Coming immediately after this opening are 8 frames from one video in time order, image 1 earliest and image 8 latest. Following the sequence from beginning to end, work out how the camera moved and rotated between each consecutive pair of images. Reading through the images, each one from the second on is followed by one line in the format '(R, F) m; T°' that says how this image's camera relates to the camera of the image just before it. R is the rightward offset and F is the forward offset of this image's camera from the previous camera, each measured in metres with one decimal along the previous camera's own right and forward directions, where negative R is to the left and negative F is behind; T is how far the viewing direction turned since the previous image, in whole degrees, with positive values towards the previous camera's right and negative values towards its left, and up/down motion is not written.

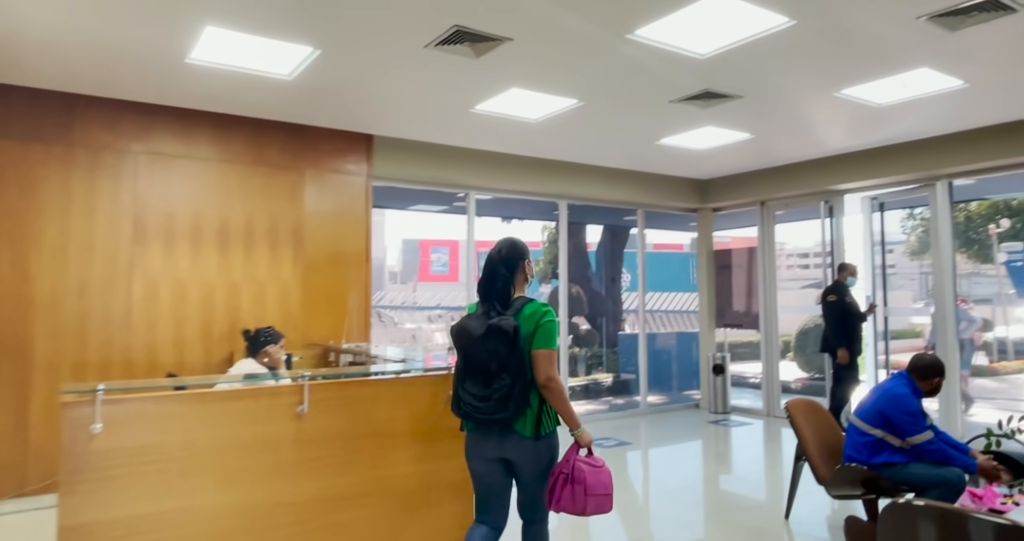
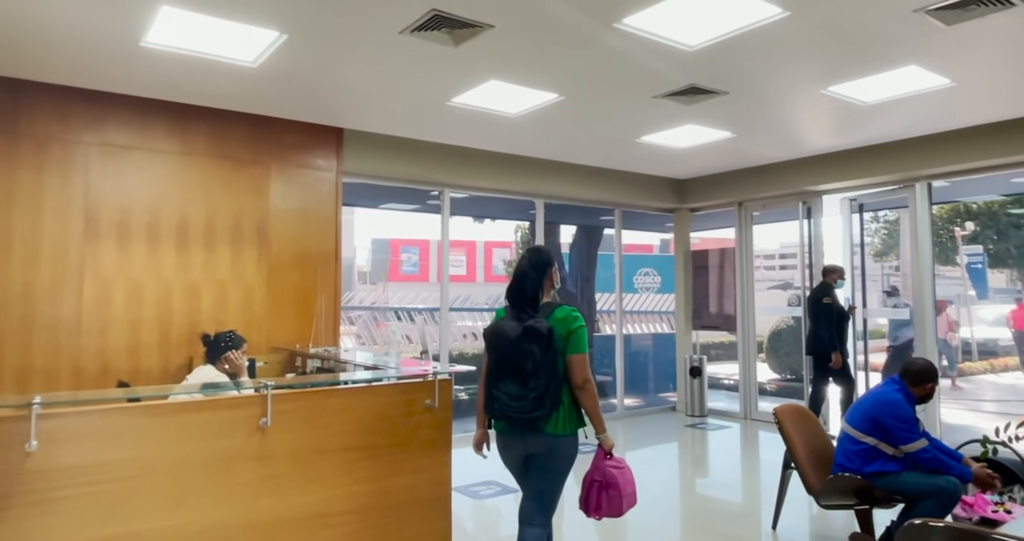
(0.0, +0.2) m; +2°
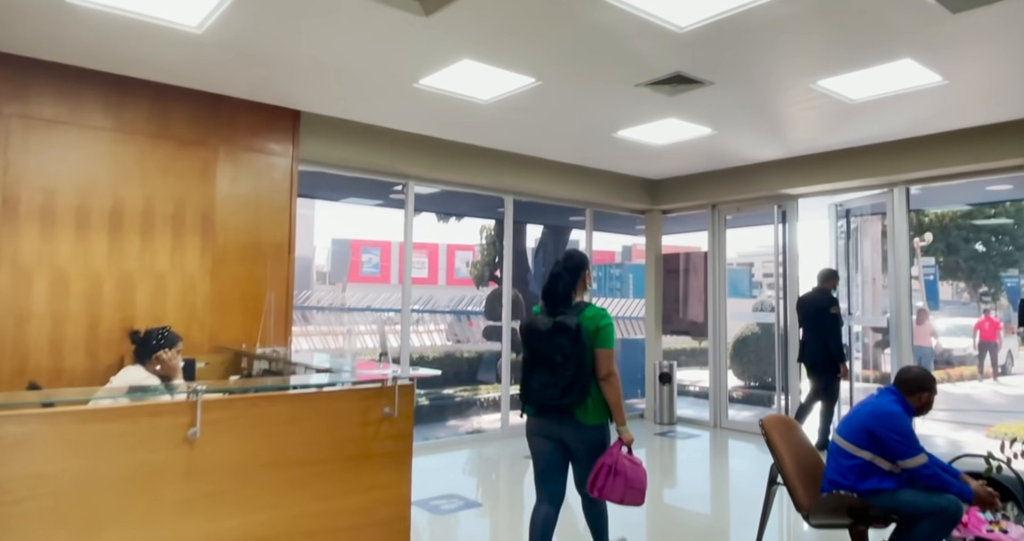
(0.0, +0.3) m; +3°
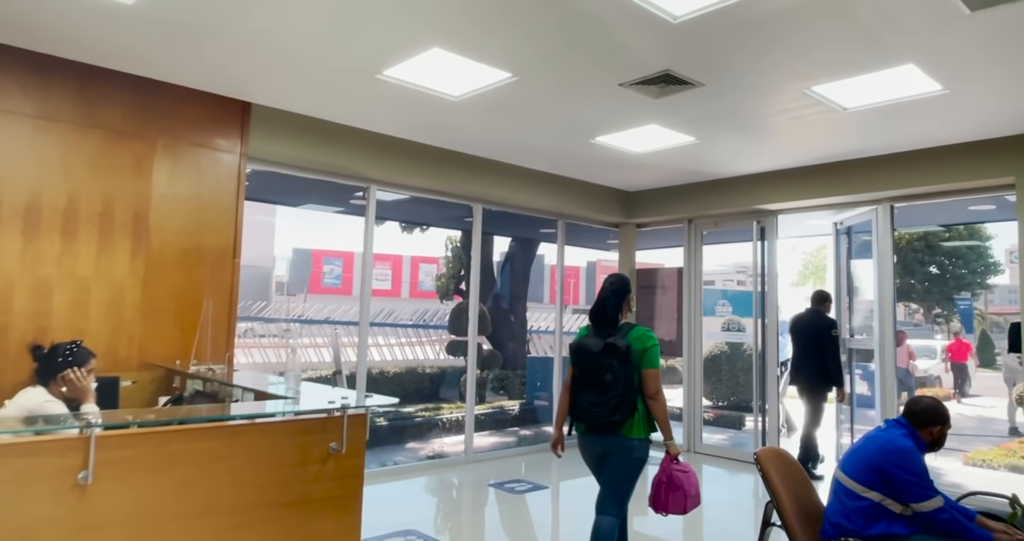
(0.0, +0.4) m; +3°
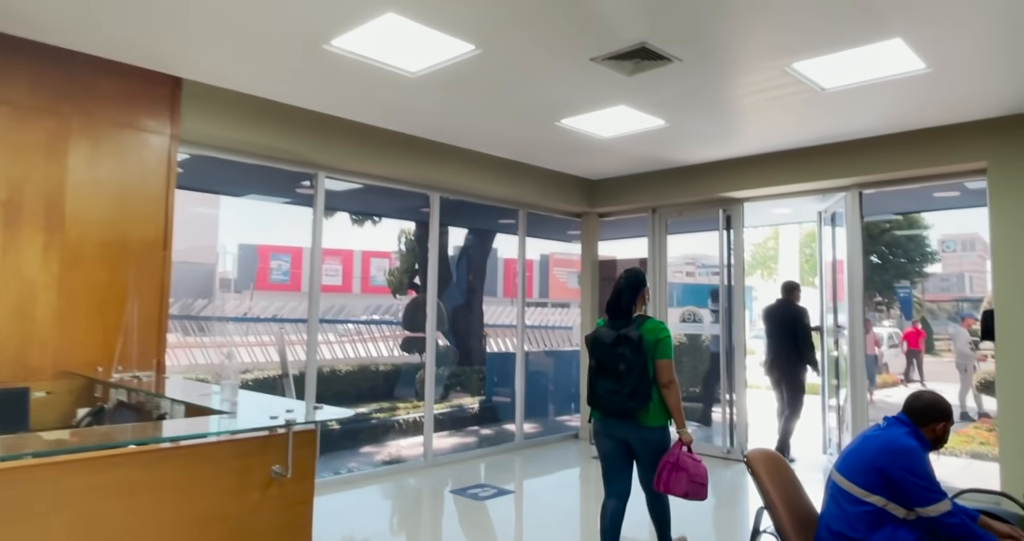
(-0.1, +0.3) m; +4°
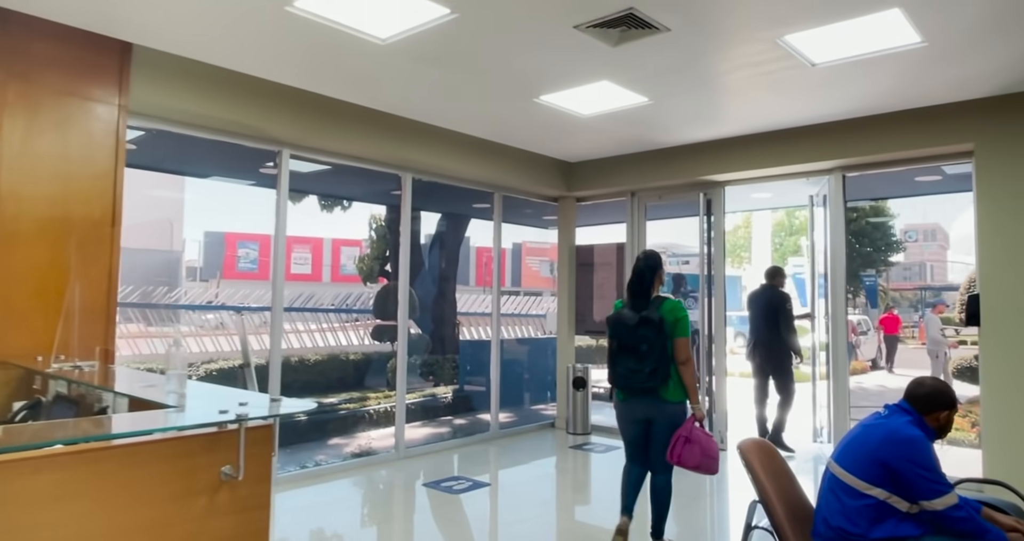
(0.0, +0.2) m; +2°
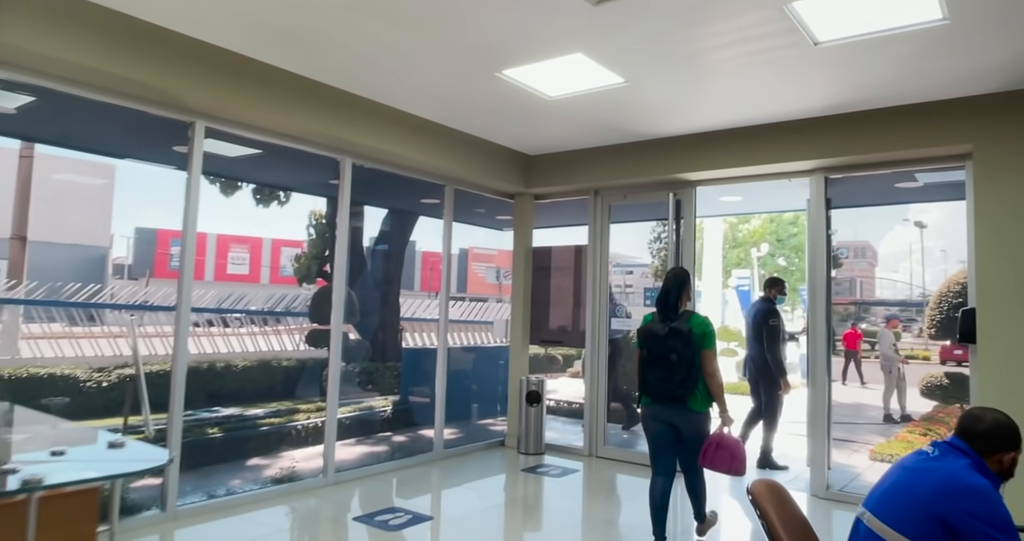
(0.0, +0.6) m; +5°
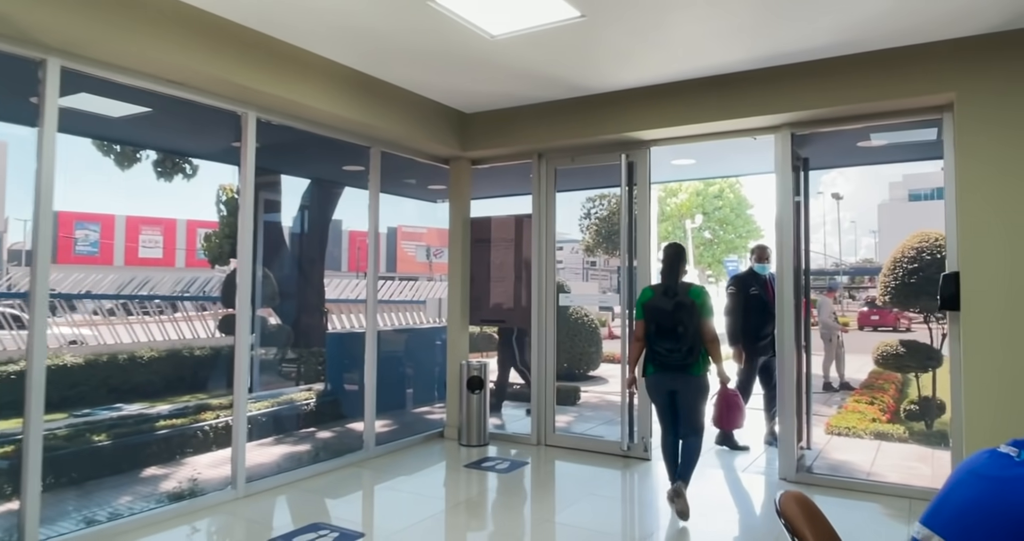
(-0.1, +0.6) m; +6°
